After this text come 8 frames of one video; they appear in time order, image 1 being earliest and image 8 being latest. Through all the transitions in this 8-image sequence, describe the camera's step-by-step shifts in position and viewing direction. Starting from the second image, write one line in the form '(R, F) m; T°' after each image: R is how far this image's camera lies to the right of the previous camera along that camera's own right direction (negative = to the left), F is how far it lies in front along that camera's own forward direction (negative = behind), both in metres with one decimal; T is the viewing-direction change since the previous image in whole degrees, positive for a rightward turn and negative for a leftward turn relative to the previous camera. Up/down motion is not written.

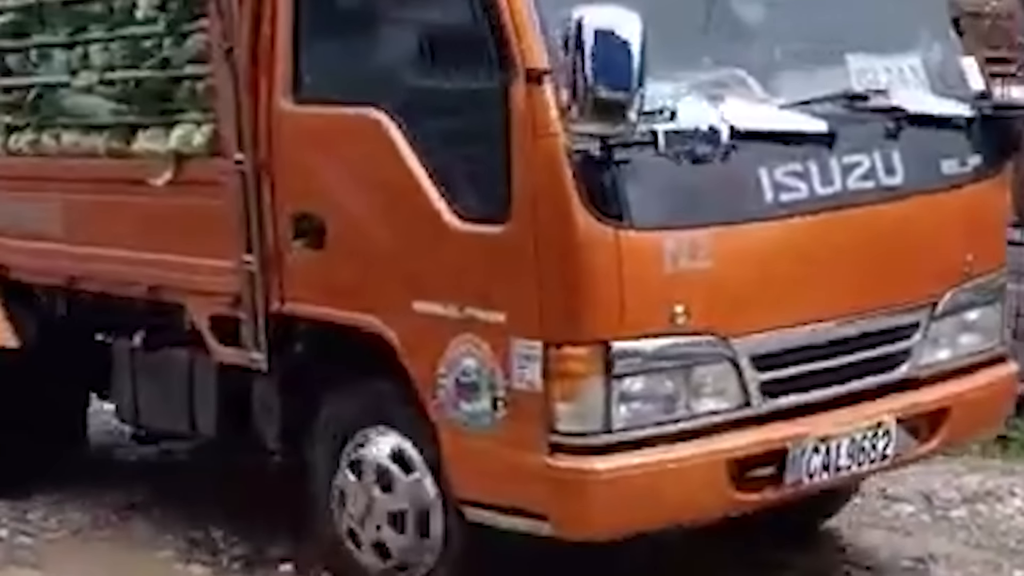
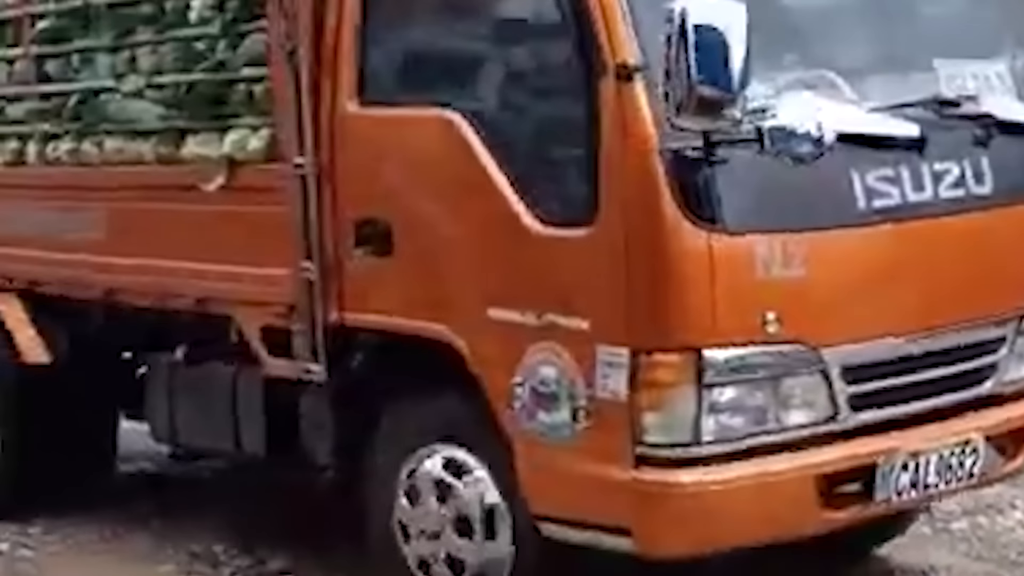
(-0.3, +0.2) m; +1°
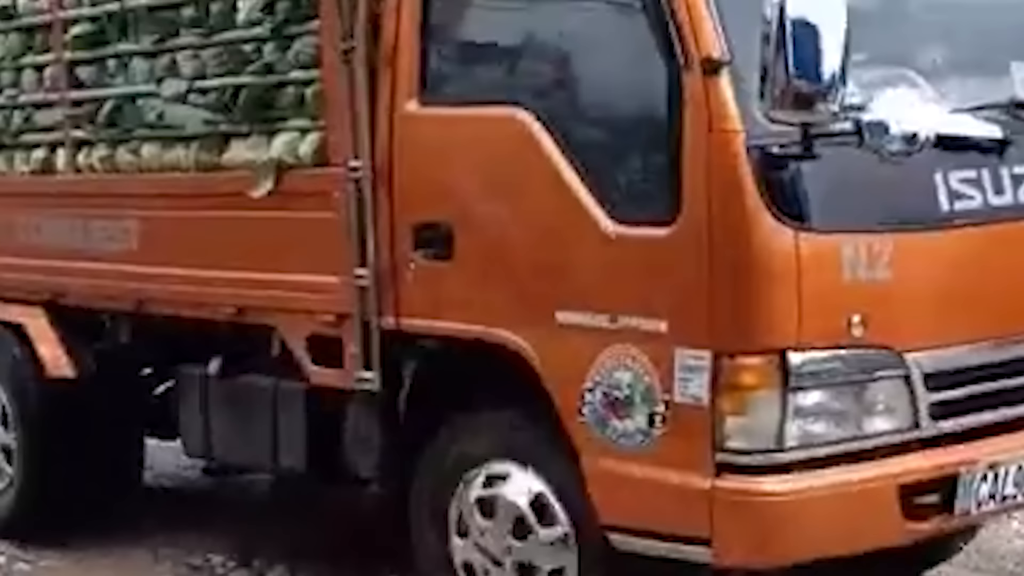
(-0.3, +0.1) m; +1°
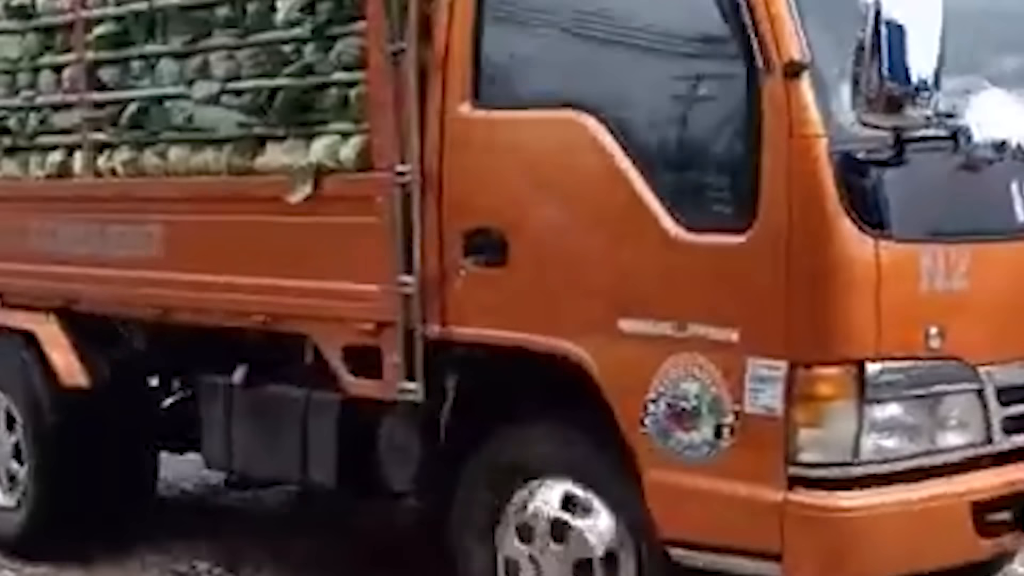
(-0.3, +0.1) m; +2°
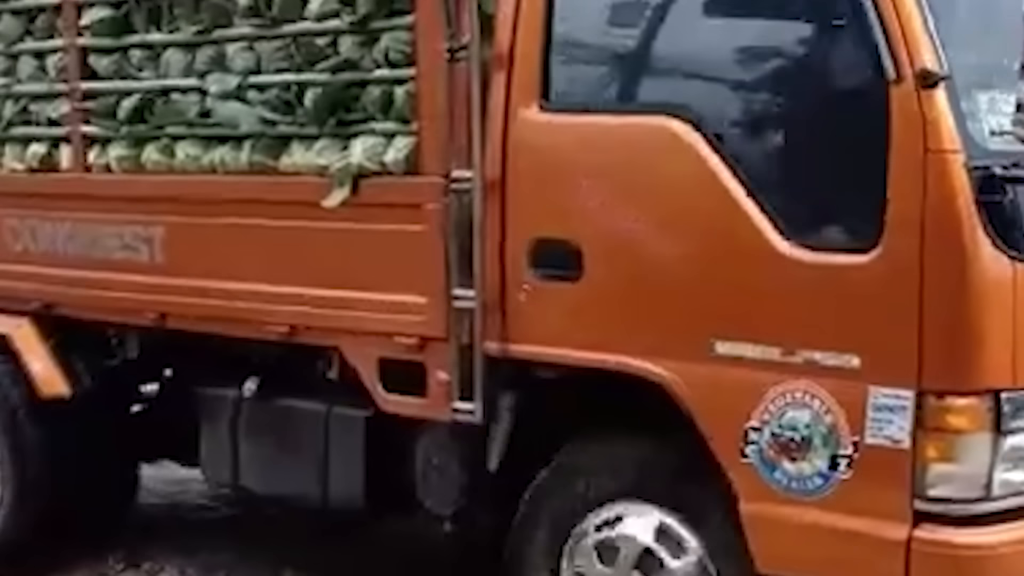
(-0.6, +0.4) m; +5°
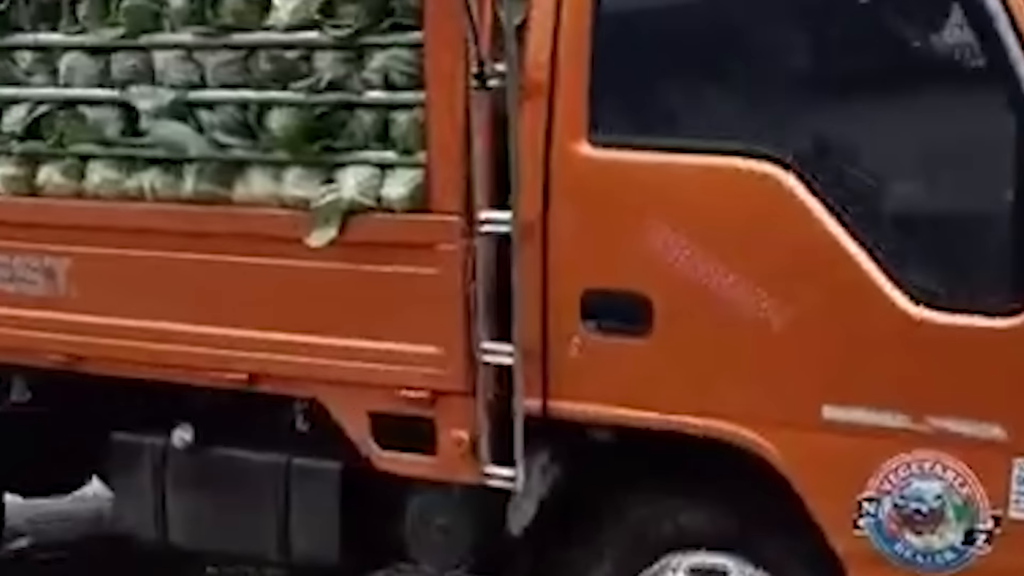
(-1.1, +0.7) m; +13°
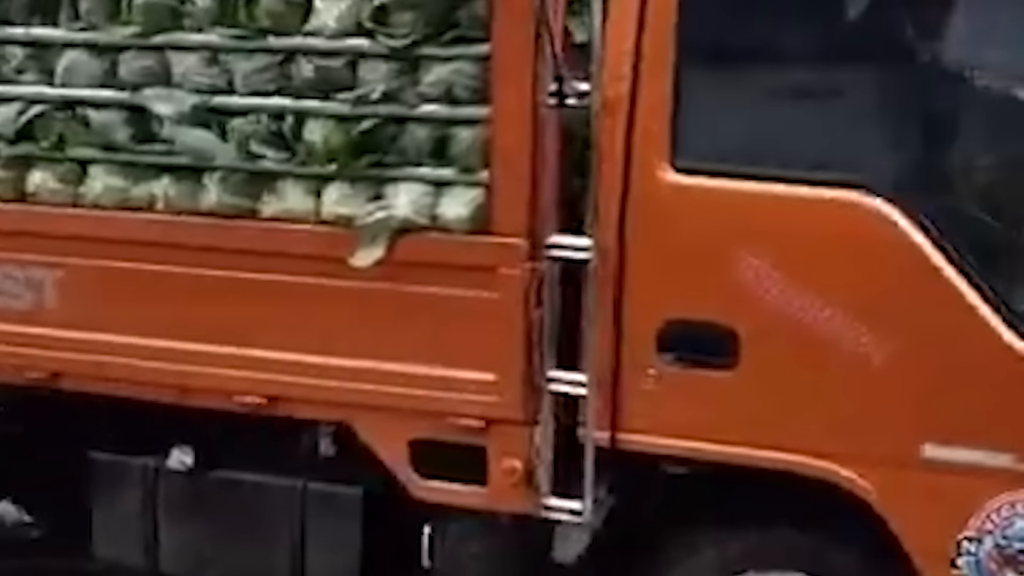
(-0.8, +0.3) m; +8°
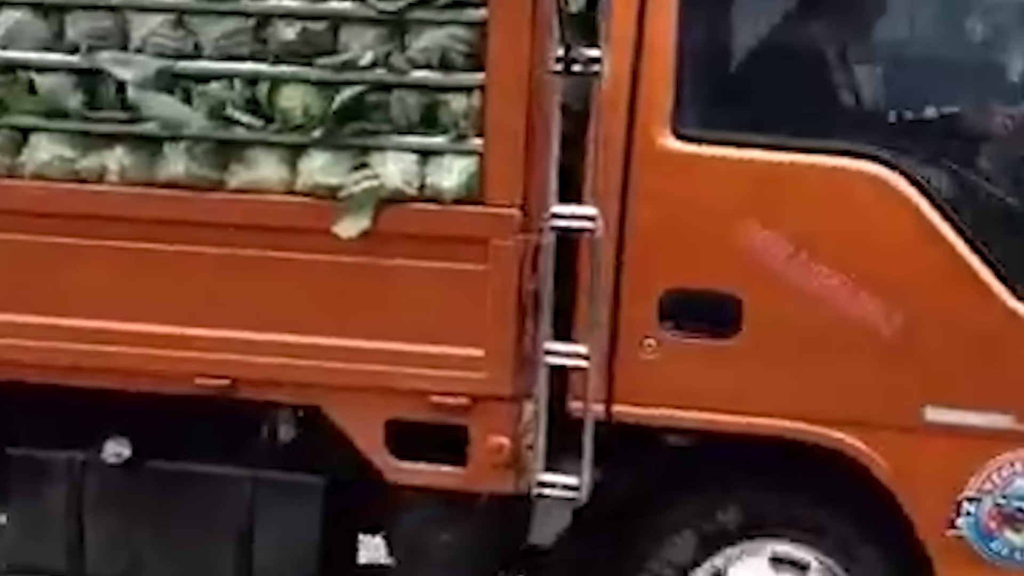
(-0.9, +0.2) m; +12°
